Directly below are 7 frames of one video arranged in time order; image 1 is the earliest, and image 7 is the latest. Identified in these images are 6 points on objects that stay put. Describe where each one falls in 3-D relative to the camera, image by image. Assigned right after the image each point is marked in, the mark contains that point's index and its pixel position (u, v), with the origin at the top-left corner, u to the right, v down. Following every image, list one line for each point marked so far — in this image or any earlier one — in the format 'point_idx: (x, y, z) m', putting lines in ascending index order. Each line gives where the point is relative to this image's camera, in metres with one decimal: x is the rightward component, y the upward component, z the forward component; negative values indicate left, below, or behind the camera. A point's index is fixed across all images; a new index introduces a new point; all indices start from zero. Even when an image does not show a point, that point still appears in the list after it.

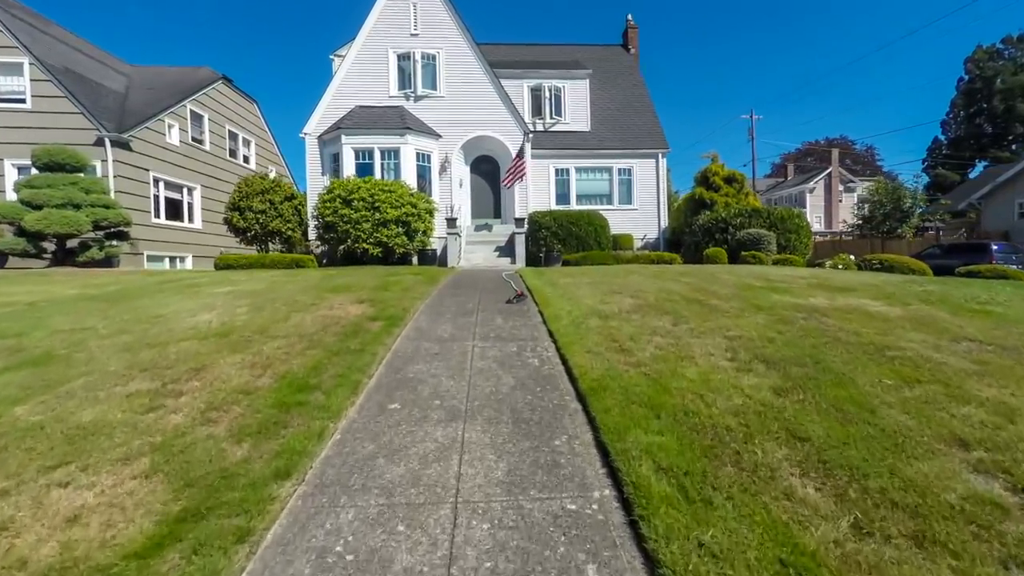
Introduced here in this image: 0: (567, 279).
0: (+1.1, +0.2, +9.7) m
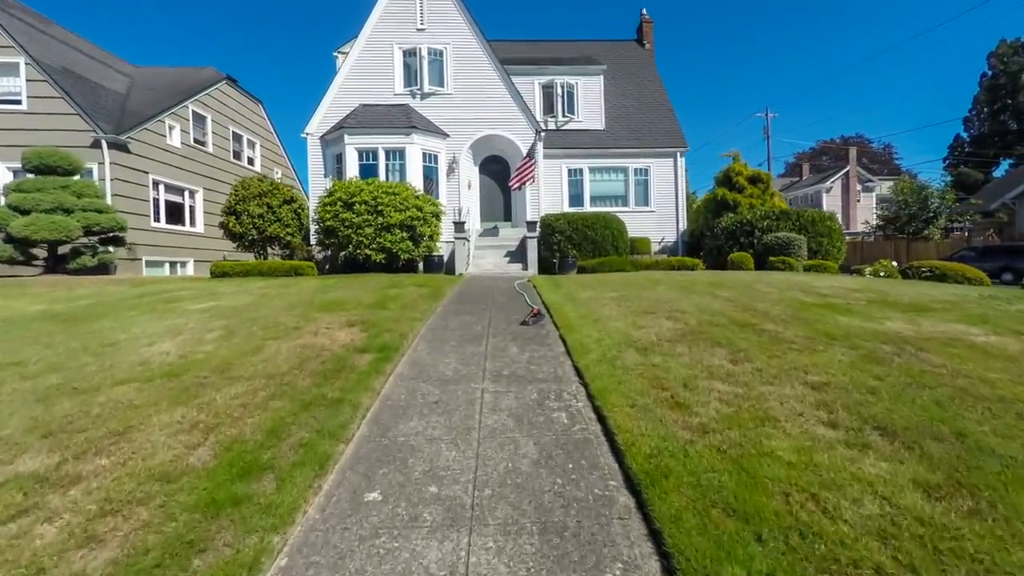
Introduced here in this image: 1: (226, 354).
0: (+1.4, -0.1, +8.7) m
1: (-2.9, -0.7, +4.7) m
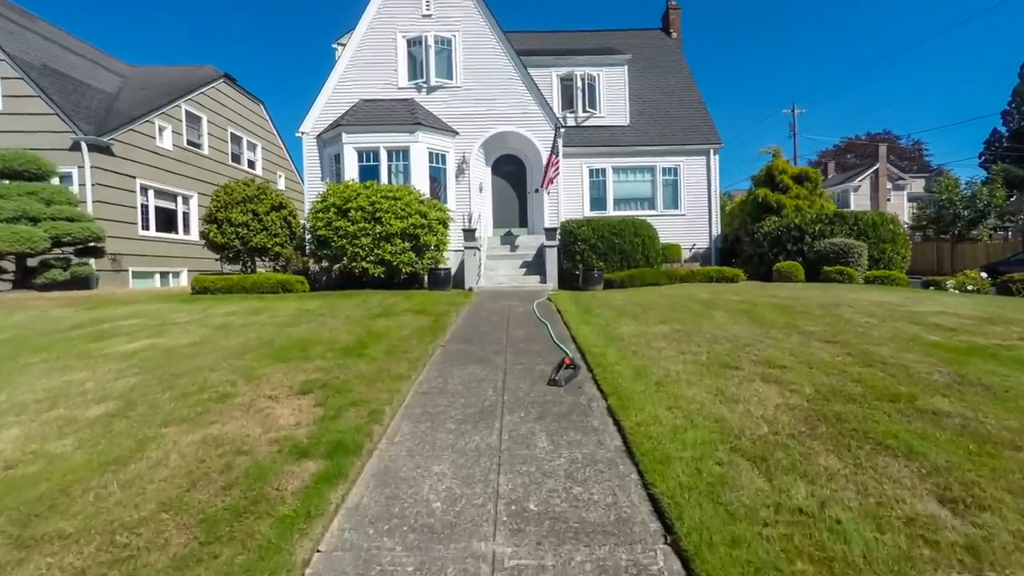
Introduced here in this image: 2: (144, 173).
0: (+1.7, -0.5, +6.8) m
1: (-2.7, -1.1, +2.9) m
2: (-14.7, +4.6, +18.7) m
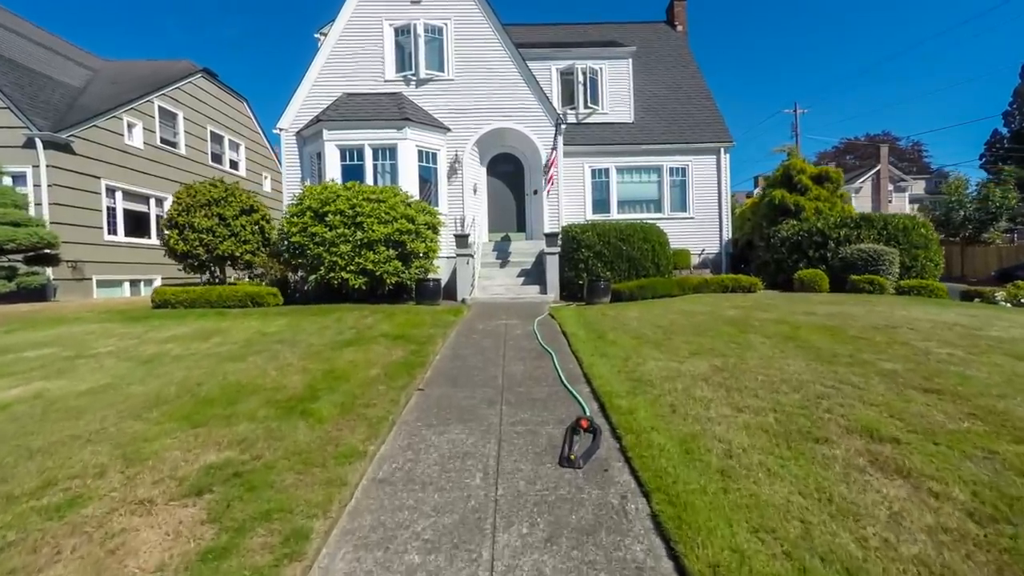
0: (+1.6, -0.8, +5.4) m
1: (-2.7, -1.4, +1.5) m
2: (-14.8, +4.2, +17.3) m
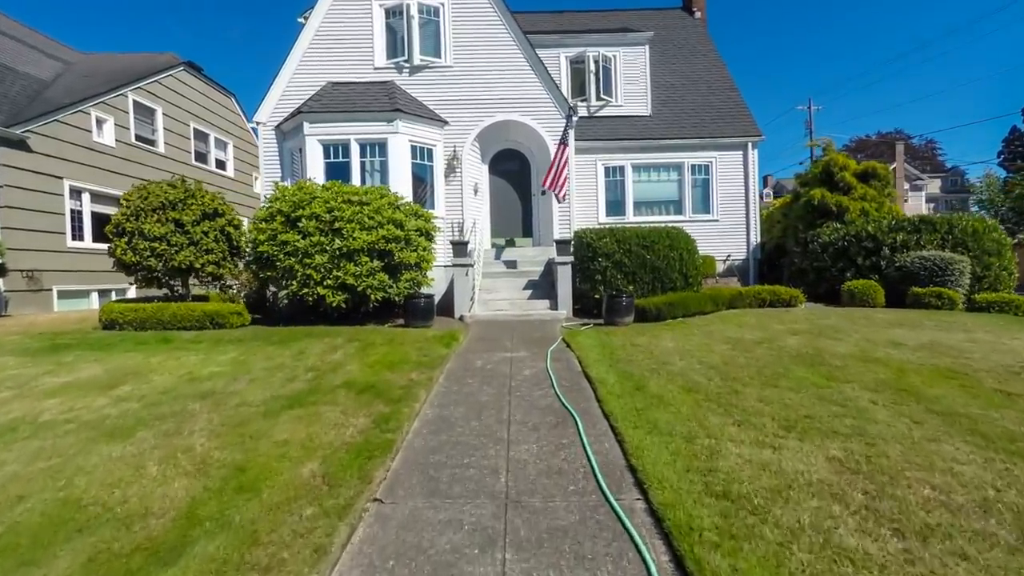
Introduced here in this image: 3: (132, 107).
0: (+1.7, -1.2, +3.6) m
1: (-2.7, -1.7, -0.2) m
2: (-14.6, +3.8, +15.6) m
3: (-14.7, +7.0, +18.1) m
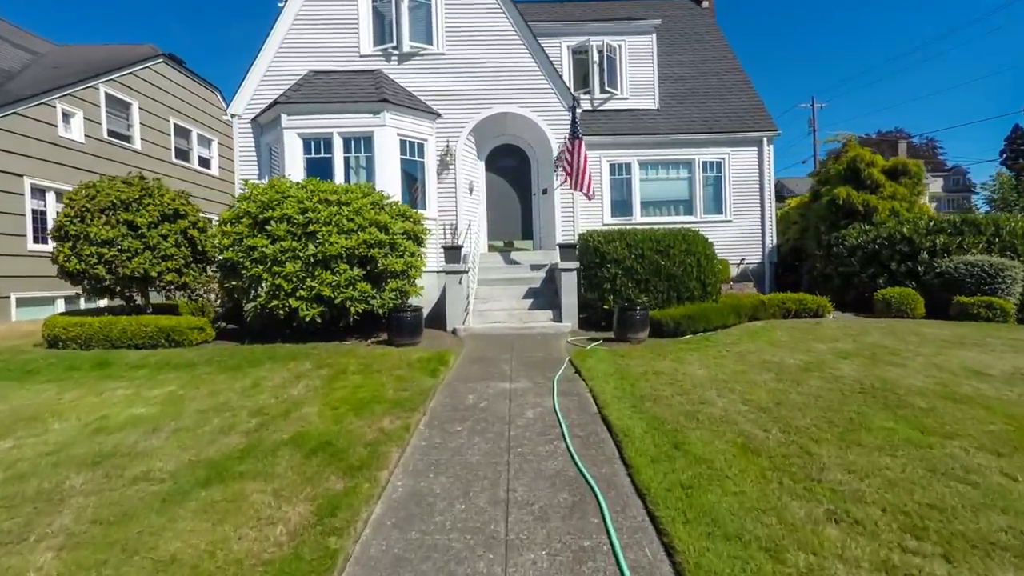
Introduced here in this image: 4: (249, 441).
0: (+1.7, -1.4, +2.4) m
1: (-2.7, -1.9, -1.5) m
2: (-14.6, +3.6, +14.3) m
3: (-14.8, +6.8, +16.8) m
4: (-2.3, -1.3, +4.0) m
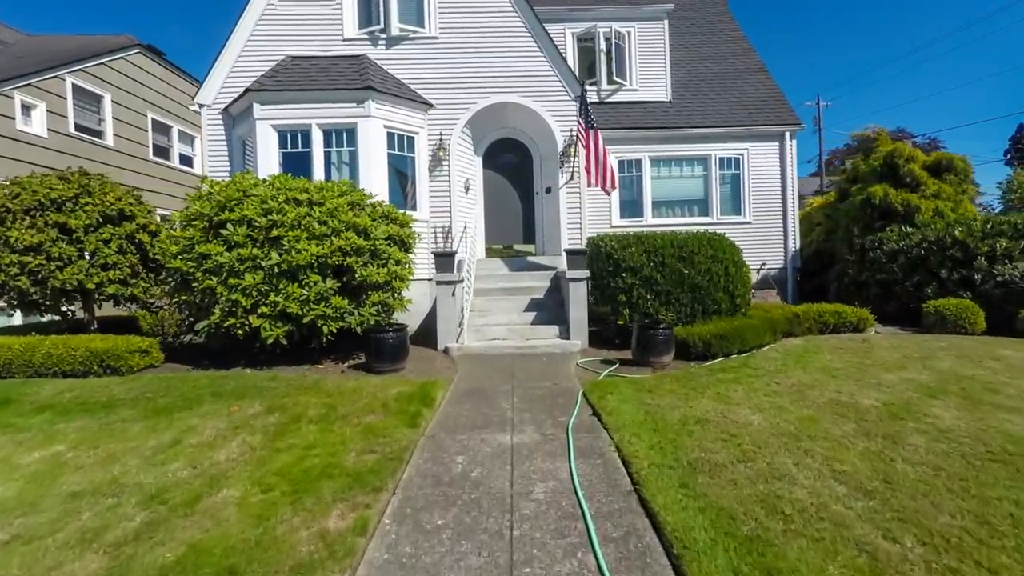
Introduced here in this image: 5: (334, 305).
0: (+1.7, -1.6, +1.0) m
1: (-2.7, -2.2, -2.9) m
2: (-14.6, +3.3, +12.9) m
3: (-14.8, +6.5, +15.4) m
4: (-2.3, -1.5, +2.6) m
5: (-2.9, -0.3, +7.6) m
